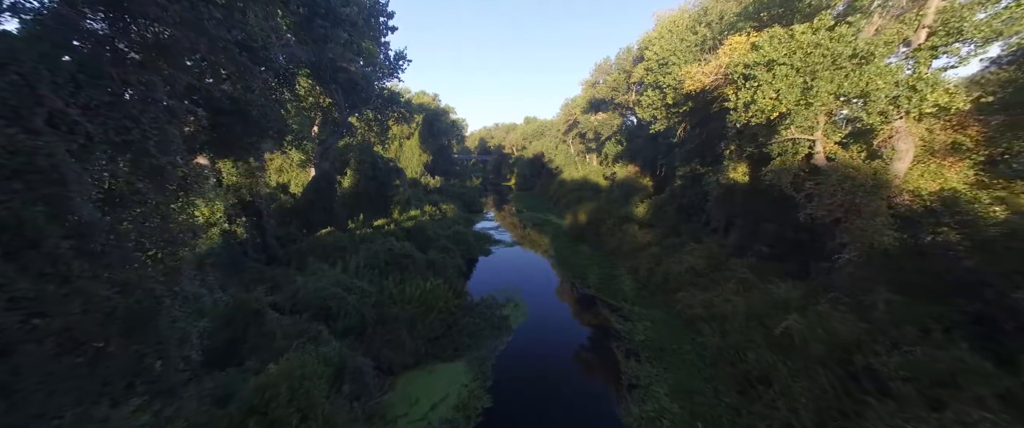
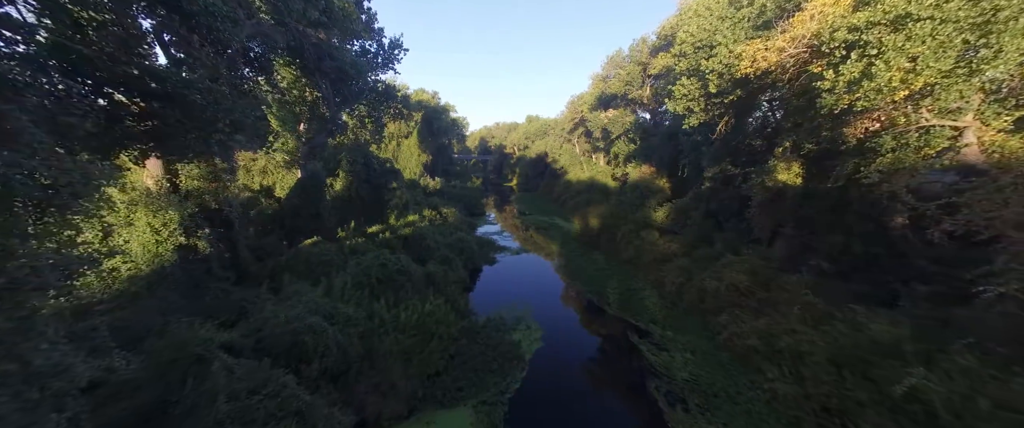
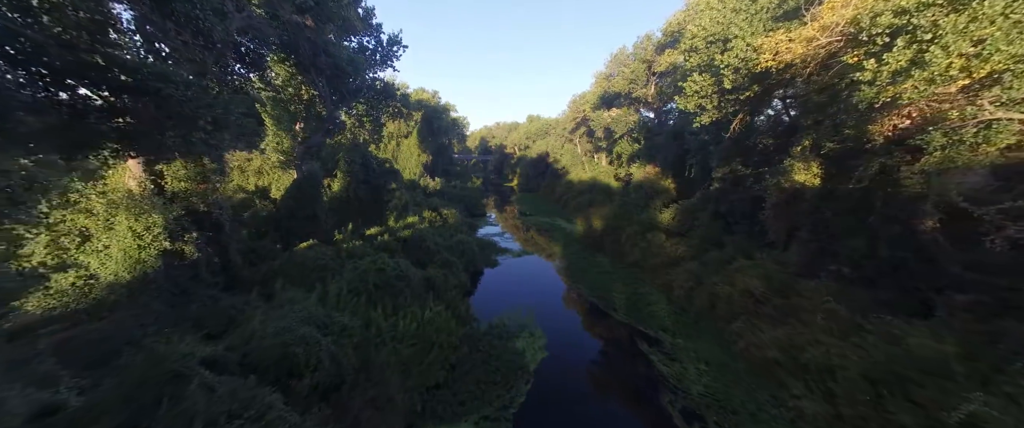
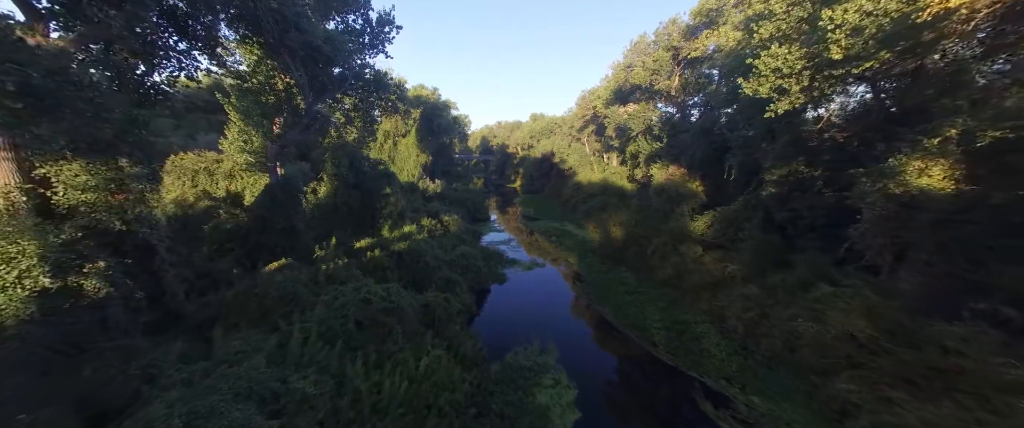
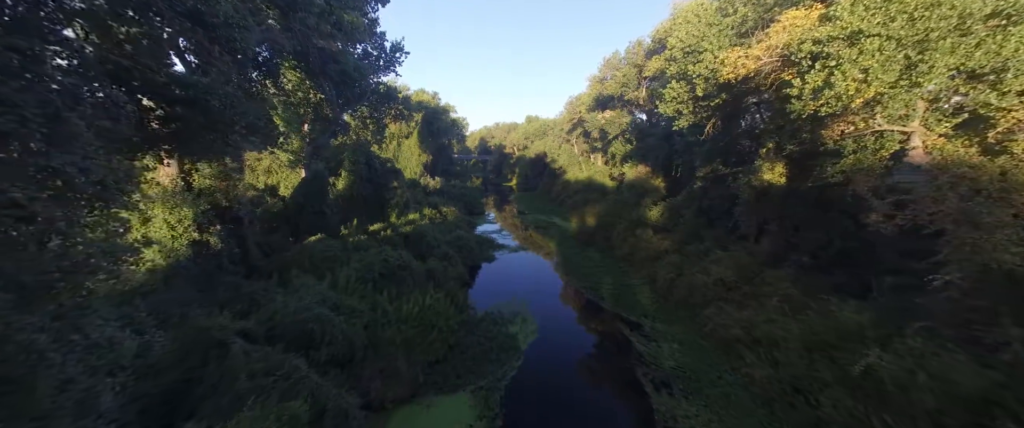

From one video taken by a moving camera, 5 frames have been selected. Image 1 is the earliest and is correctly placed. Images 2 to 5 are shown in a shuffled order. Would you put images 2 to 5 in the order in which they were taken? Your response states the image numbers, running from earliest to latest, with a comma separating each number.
5, 2, 3, 4
